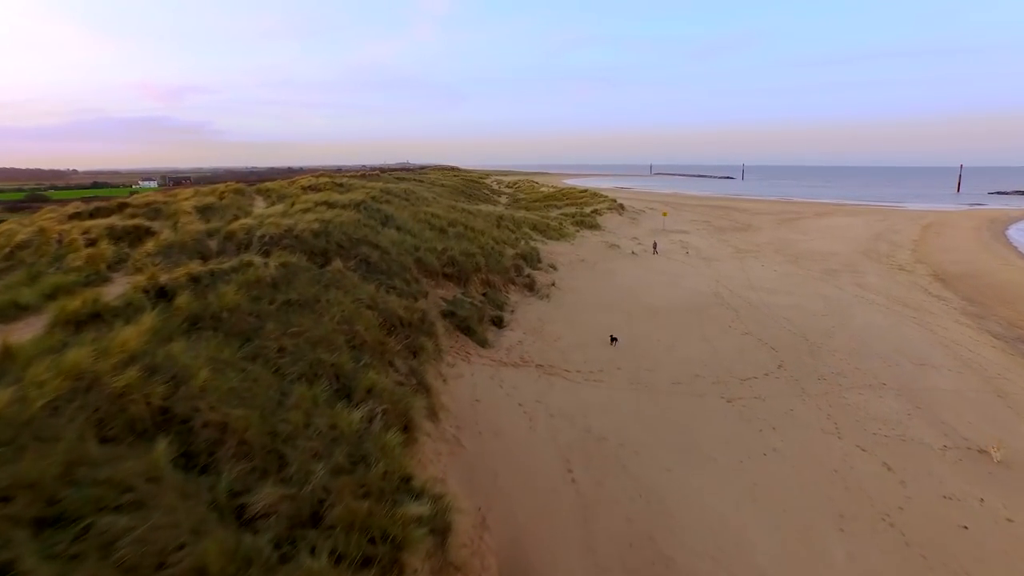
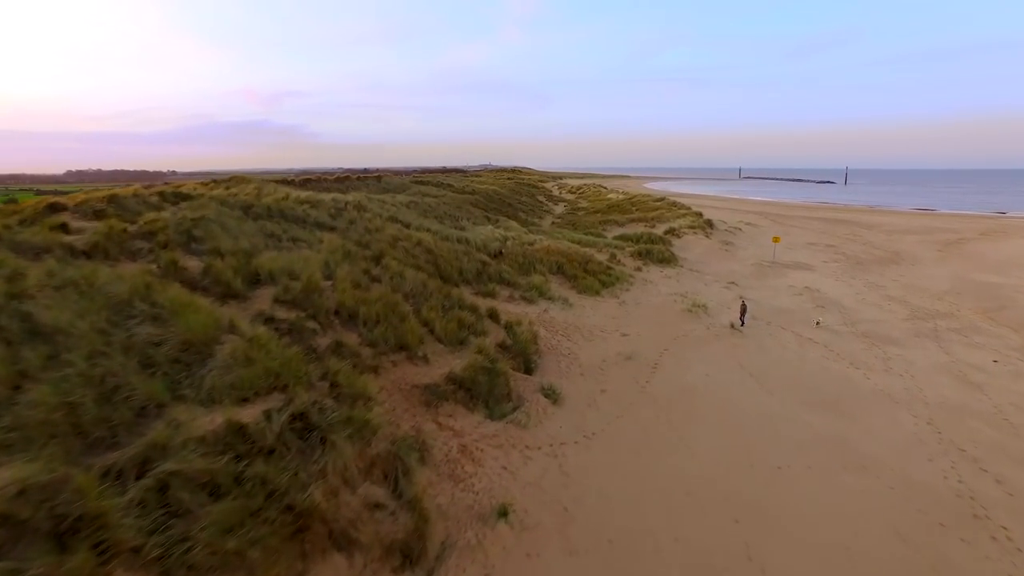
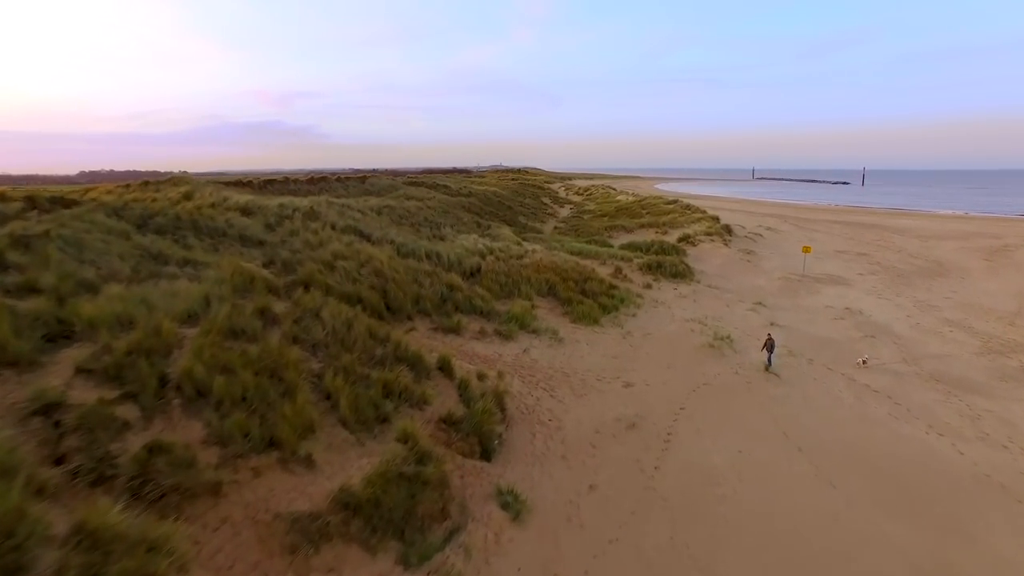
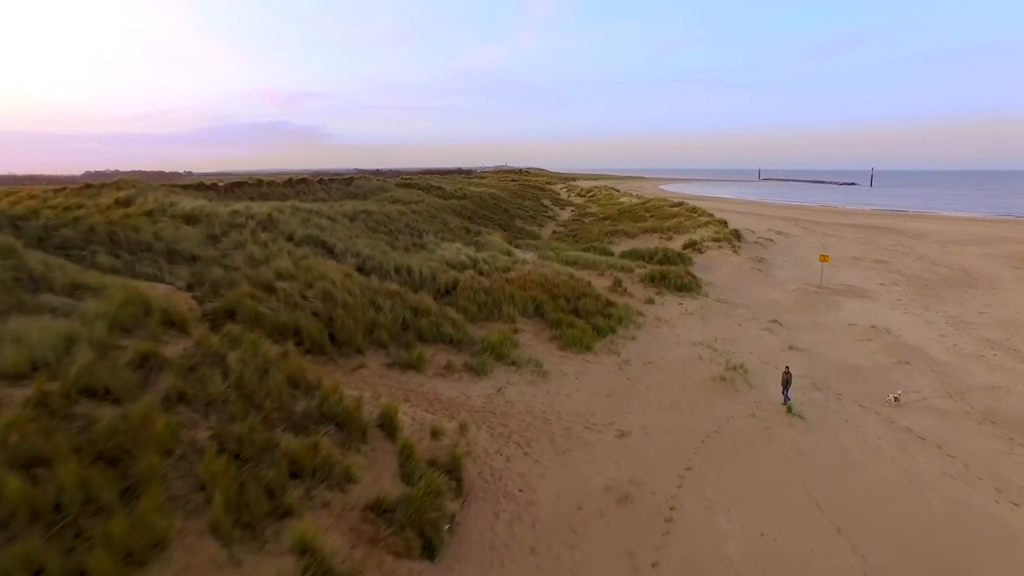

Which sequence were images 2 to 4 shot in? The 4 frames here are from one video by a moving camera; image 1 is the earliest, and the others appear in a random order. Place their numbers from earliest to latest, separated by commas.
2, 3, 4
